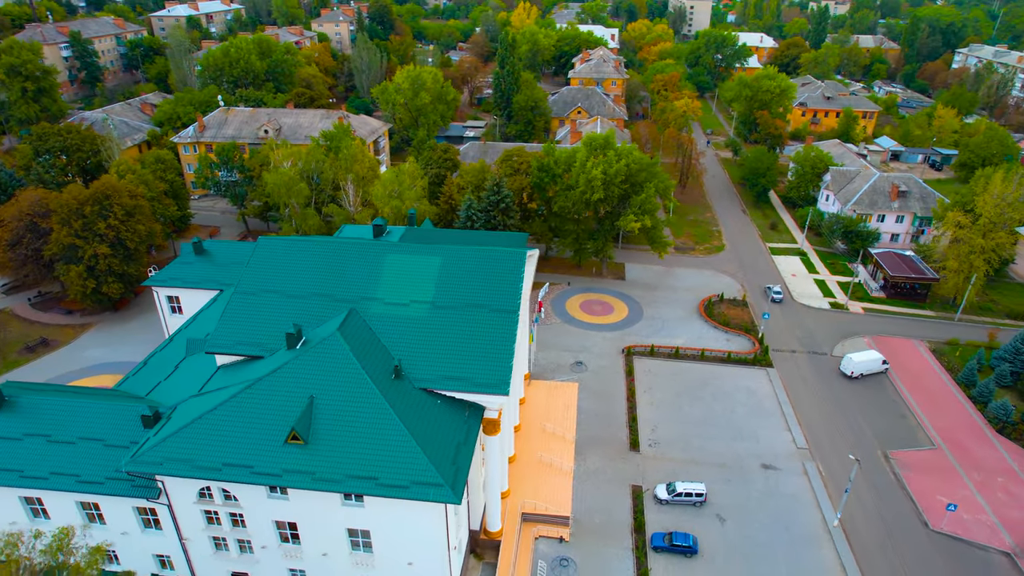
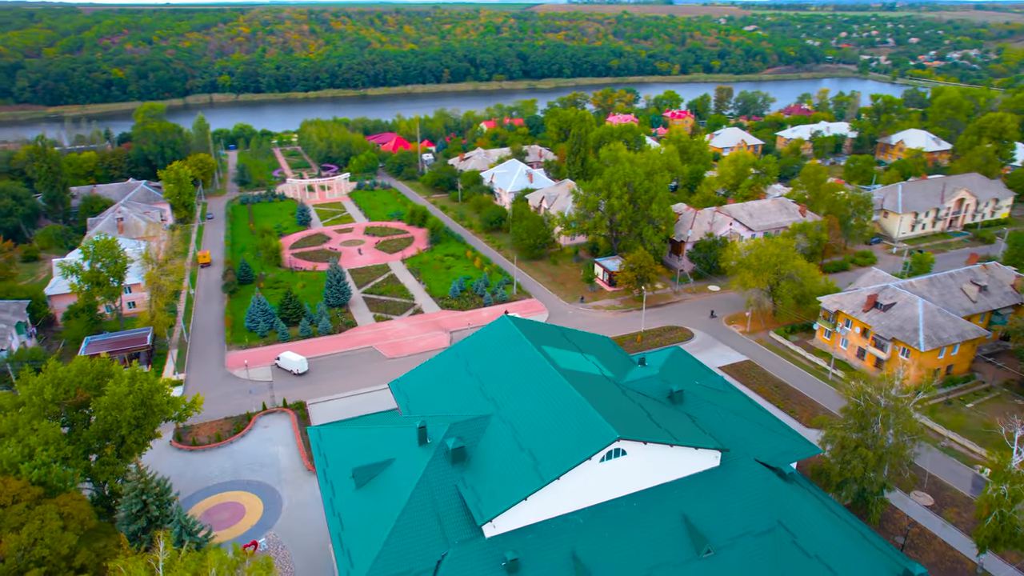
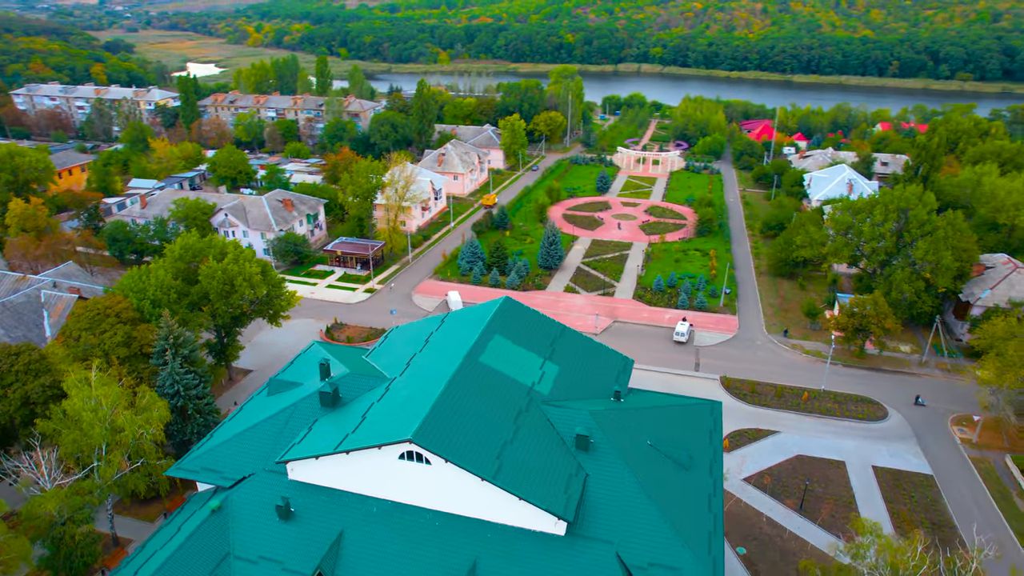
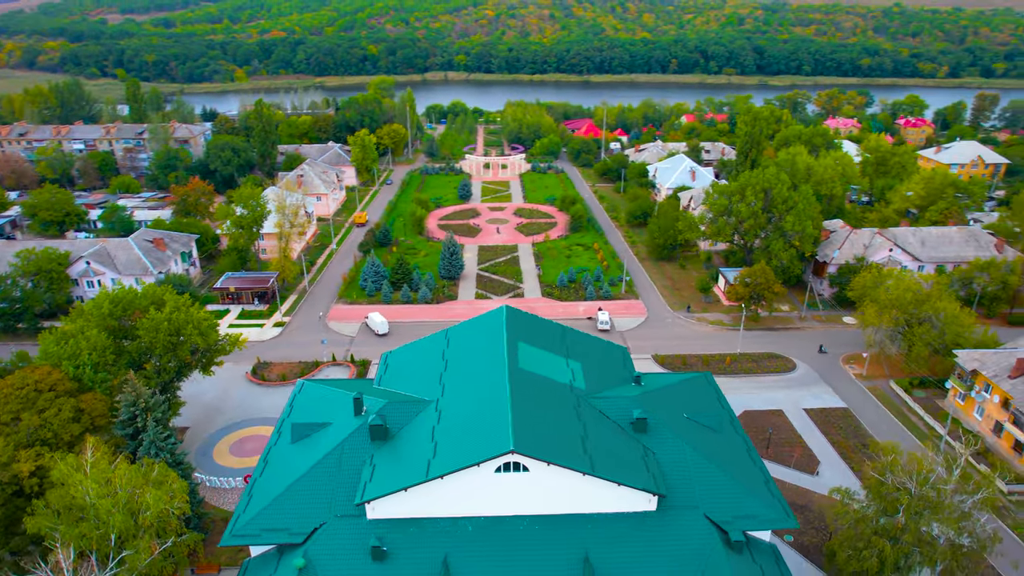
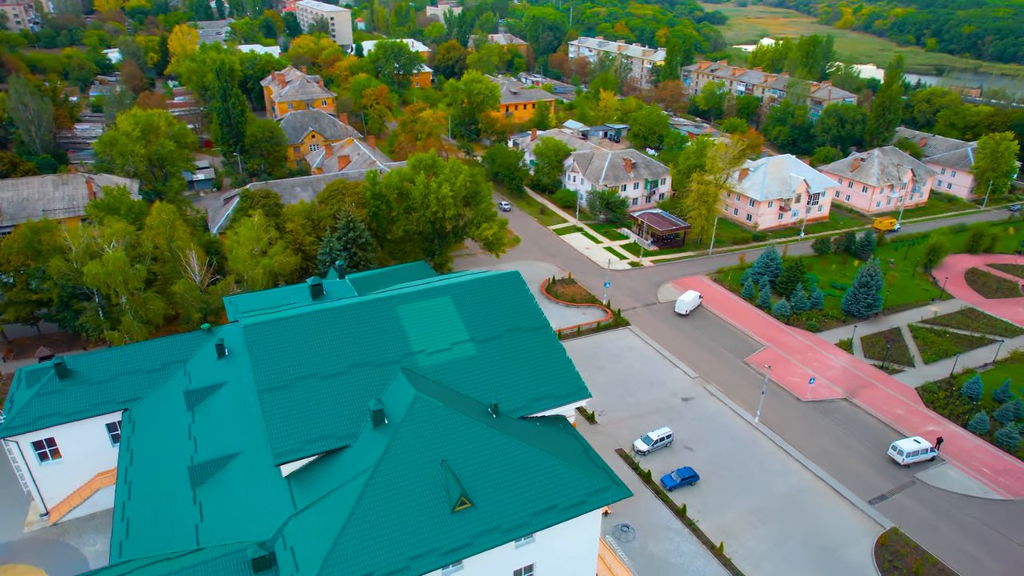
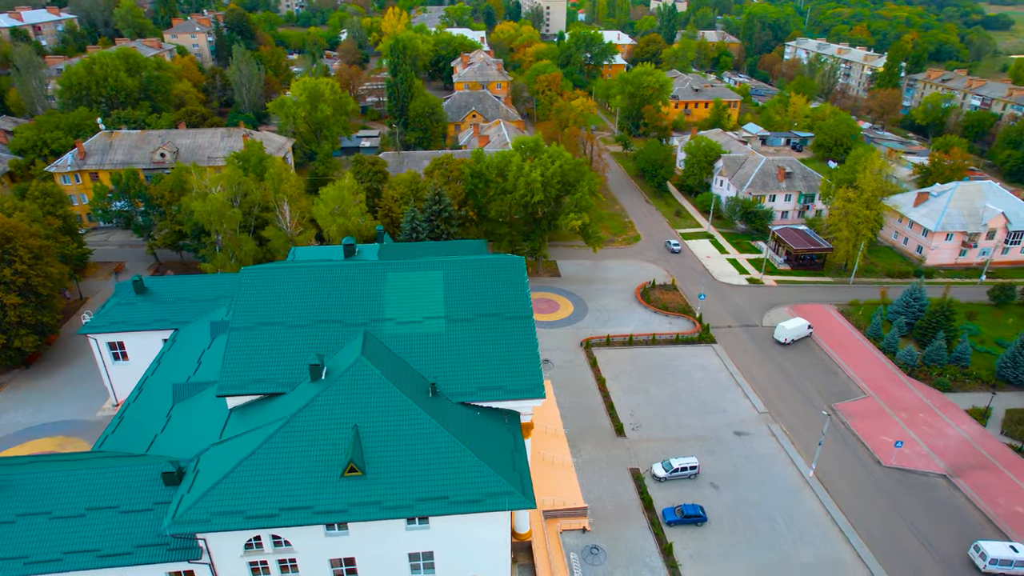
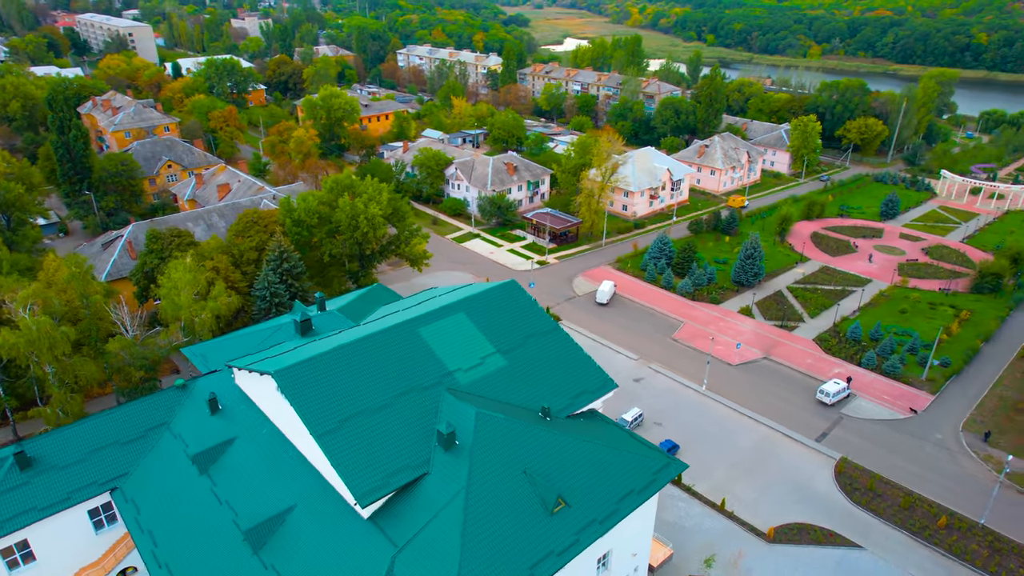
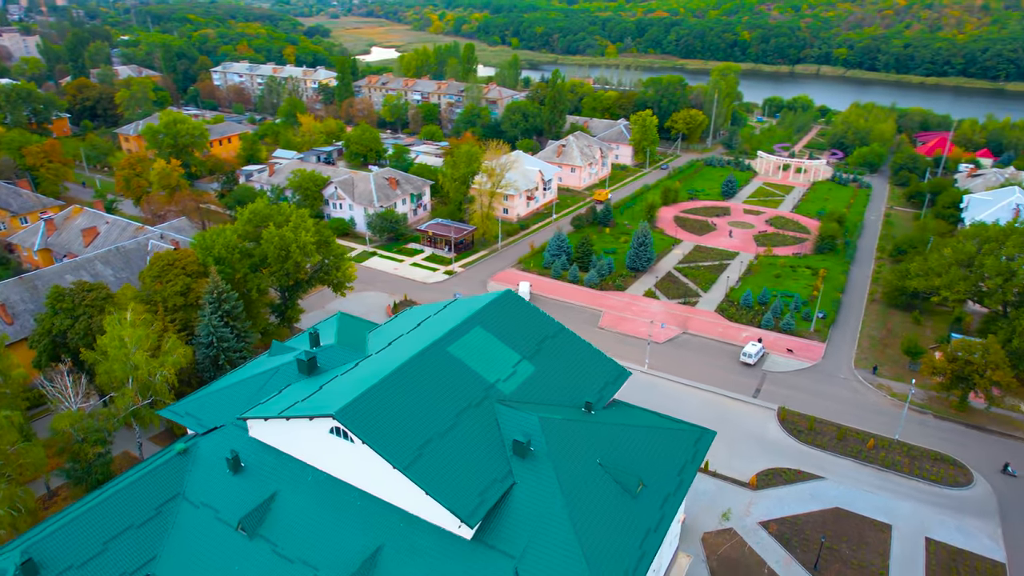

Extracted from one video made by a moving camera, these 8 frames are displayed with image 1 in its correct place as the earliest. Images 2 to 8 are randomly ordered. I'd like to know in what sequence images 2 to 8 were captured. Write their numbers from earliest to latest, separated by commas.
6, 5, 7, 8, 3, 4, 2
